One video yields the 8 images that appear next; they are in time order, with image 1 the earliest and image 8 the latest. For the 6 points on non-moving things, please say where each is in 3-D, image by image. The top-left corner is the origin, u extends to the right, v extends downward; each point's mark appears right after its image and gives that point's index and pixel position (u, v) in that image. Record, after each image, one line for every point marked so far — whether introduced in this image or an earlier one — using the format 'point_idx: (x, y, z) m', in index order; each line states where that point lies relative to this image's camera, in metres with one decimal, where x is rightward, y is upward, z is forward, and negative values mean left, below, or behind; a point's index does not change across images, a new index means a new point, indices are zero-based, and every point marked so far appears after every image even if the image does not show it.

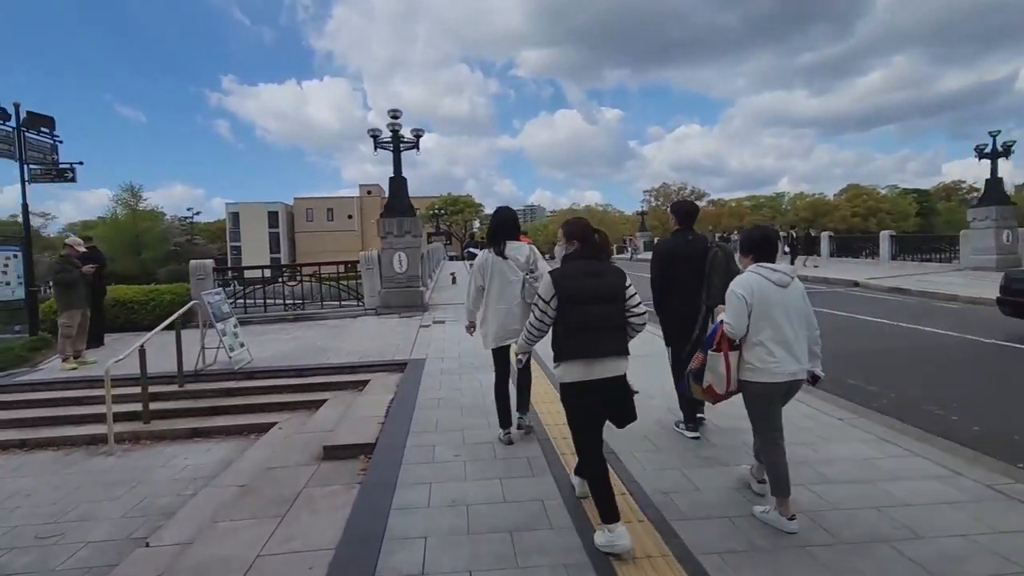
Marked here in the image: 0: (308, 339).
0: (-4.0, -1.0, +10.3) m
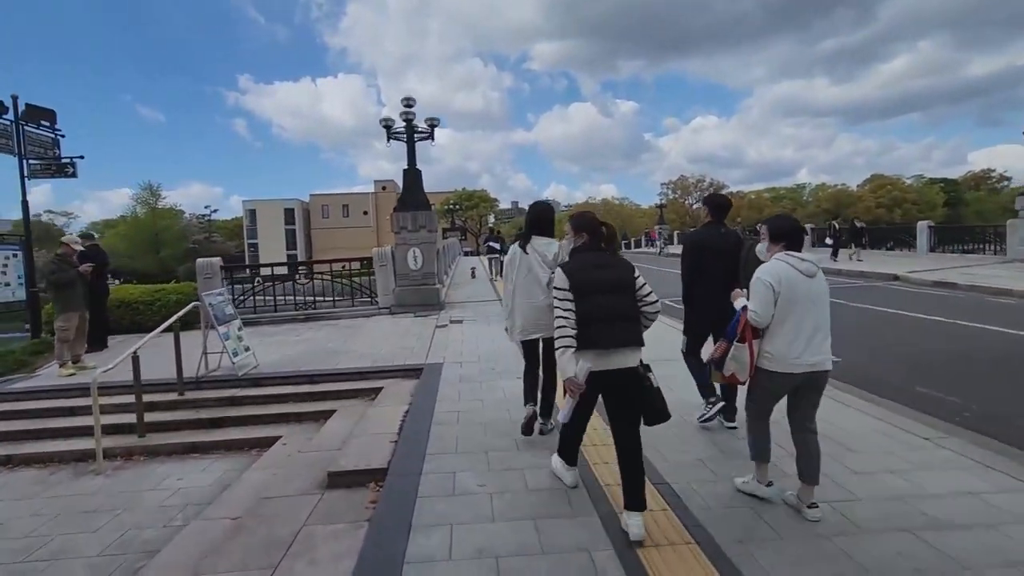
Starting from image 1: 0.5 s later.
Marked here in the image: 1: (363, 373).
0: (-3.6, -1.0, +9.7) m
1: (-2.1, -1.2, +7.4) m
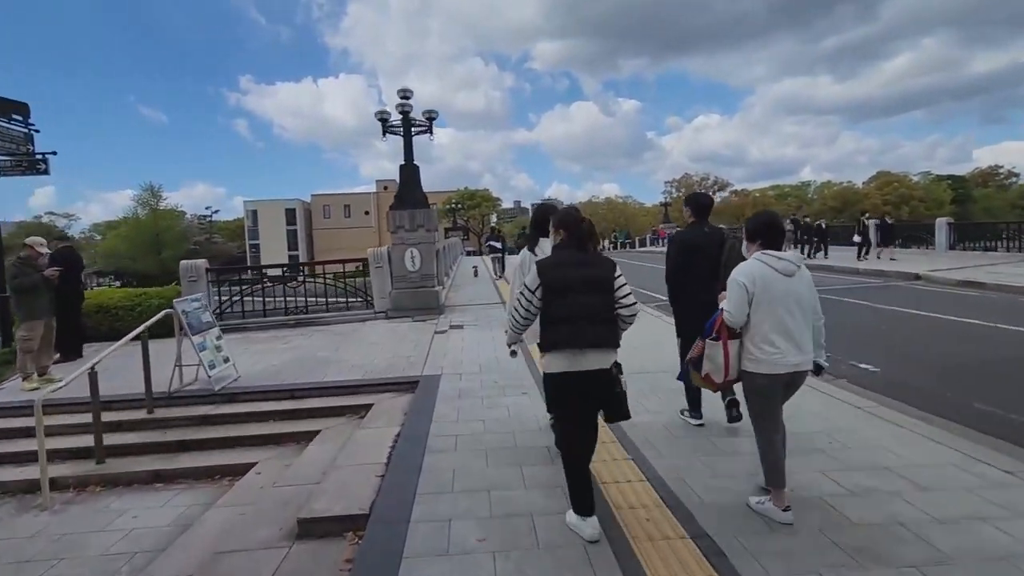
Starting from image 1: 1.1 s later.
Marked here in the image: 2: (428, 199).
0: (-3.5, -1.1, +9.0) m
1: (-2.1, -1.3, +6.7) m
2: (-1.9, +2.0, +11.9) m
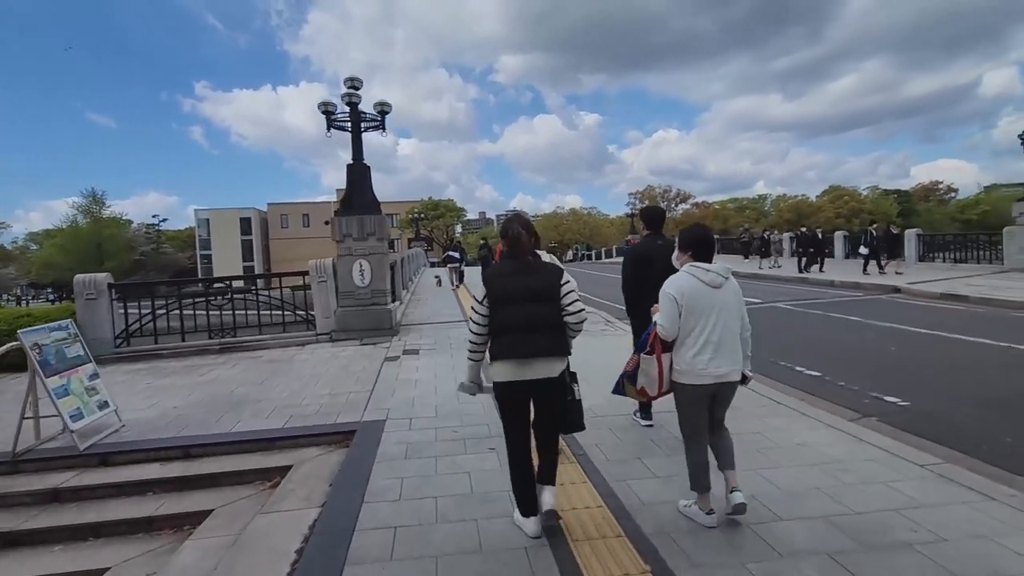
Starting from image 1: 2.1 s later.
0: (-4.0, -1.3, +7.4) m
1: (-2.4, -1.5, +5.2) m
2: (-2.6, +1.7, +10.5) m
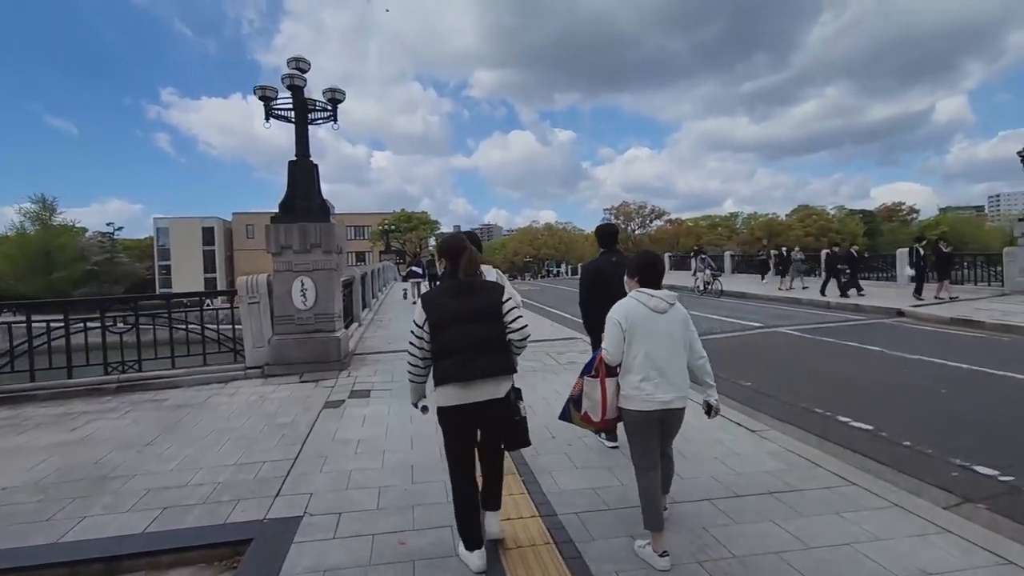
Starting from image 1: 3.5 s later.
0: (-4.3, -1.6, +5.5) m
1: (-2.6, -1.8, +3.4) m
2: (-3.1, +1.3, +8.7) m
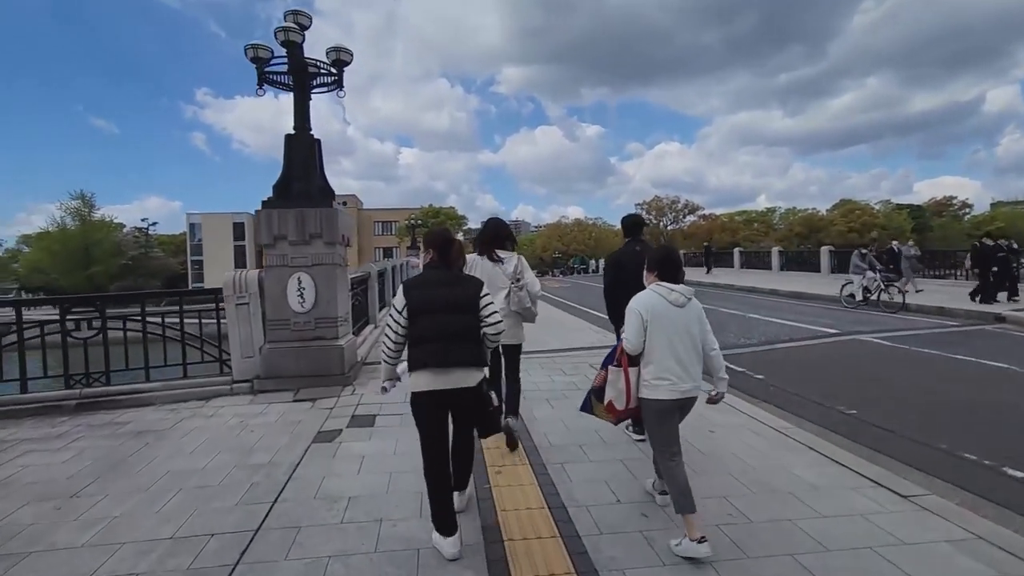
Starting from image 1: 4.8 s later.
0: (-3.9, -1.6, +4.1) m
1: (-2.3, -1.8, +1.9) m
2: (-2.5, +1.3, +7.3) m
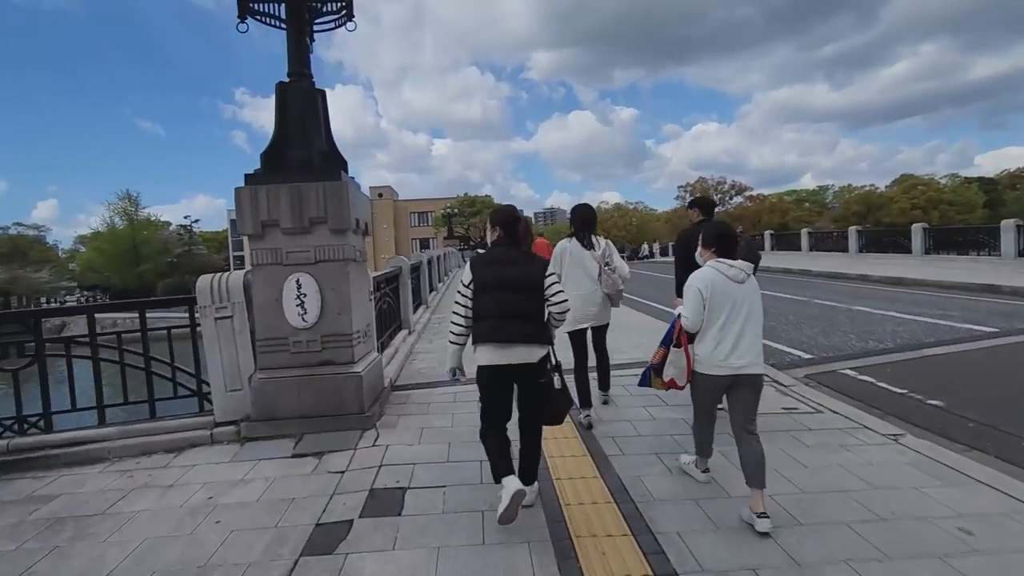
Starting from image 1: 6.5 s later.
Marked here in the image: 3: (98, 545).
0: (-3.3, -1.8, +2.3) m
1: (-1.8, -1.9, 0.0) m
2: (-1.7, +1.3, +5.3) m
3: (-2.6, -1.6, +3.3) m
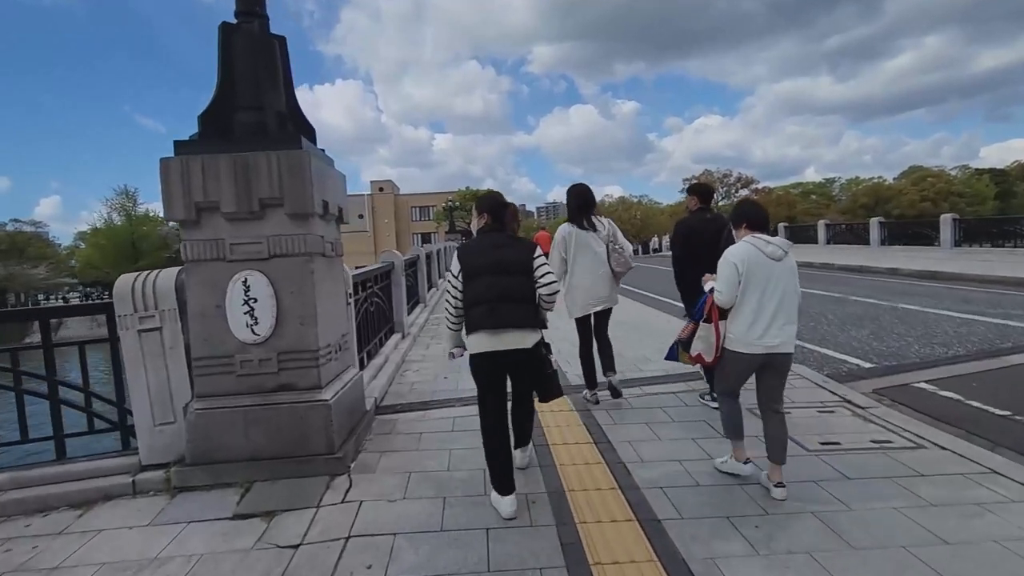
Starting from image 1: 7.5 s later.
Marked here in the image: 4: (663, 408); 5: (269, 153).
0: (-3.2, -1.8, +1.2) m
1: (-1.8, -2.0, -1.1) m
2: (-1.6, +1.3, +4.1) m
3: (-2.5, -1.7, +2.1) m
4: (+1.5, -1.2, +5.1) m
5: (-1.7, +1.0, +3.9) m
